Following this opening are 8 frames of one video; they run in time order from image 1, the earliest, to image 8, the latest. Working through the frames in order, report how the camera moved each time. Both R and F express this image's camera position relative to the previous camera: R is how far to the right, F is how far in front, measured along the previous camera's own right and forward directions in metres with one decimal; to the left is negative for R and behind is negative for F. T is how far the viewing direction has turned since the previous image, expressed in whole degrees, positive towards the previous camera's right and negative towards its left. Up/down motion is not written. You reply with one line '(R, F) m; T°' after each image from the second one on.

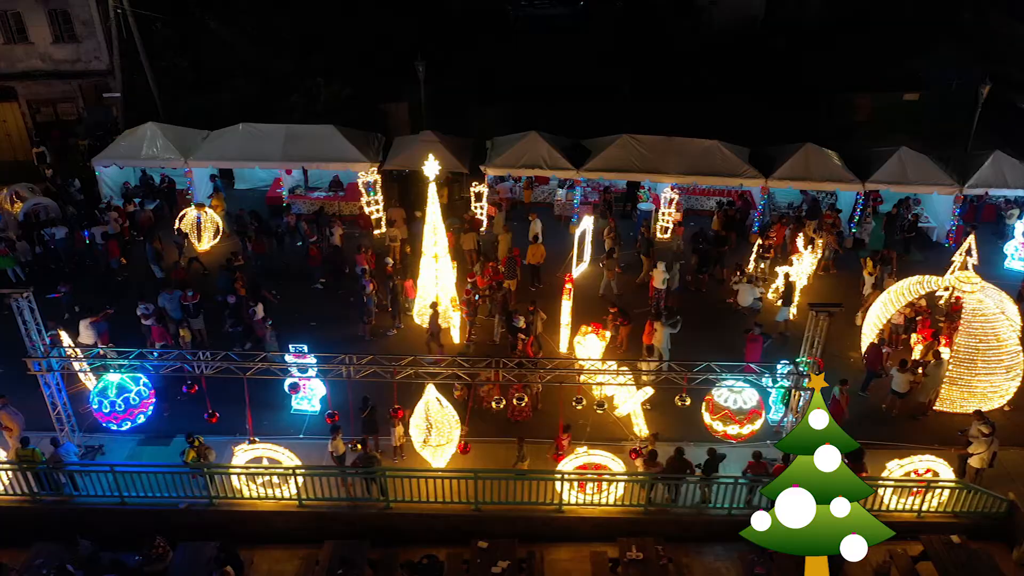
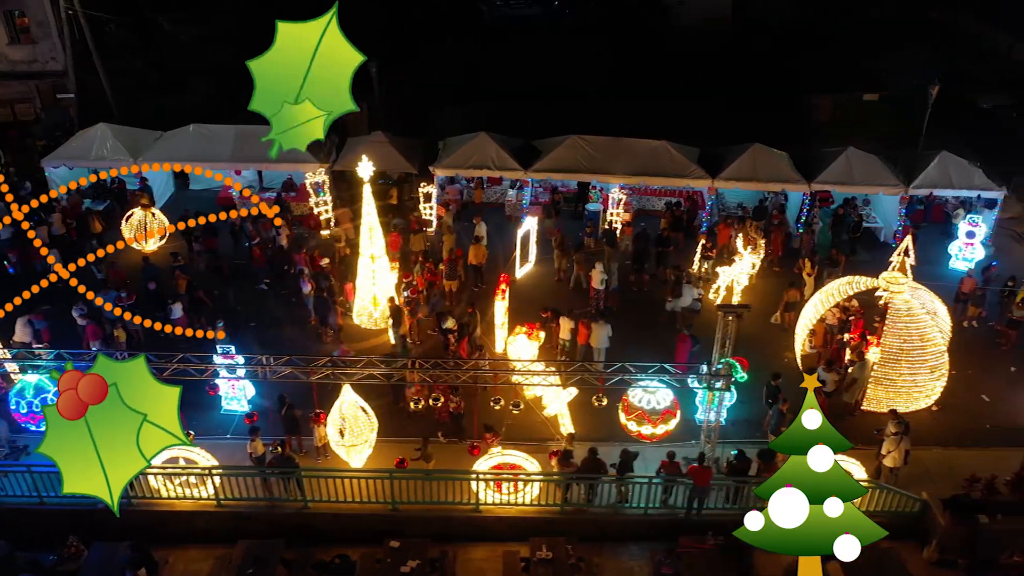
(+1.0, -0.1) m; 0°
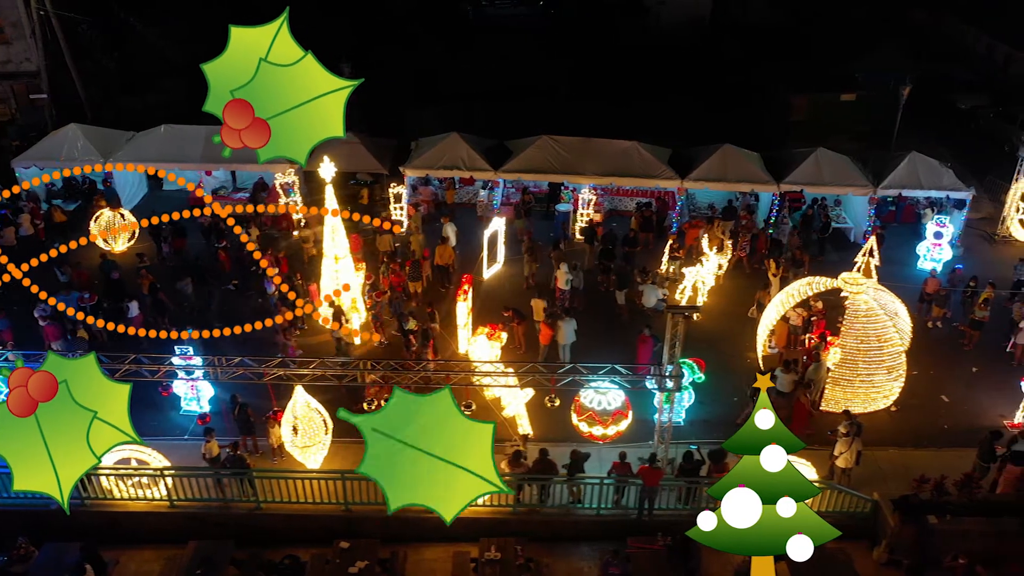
(+0.6, 0.0) m; 0°
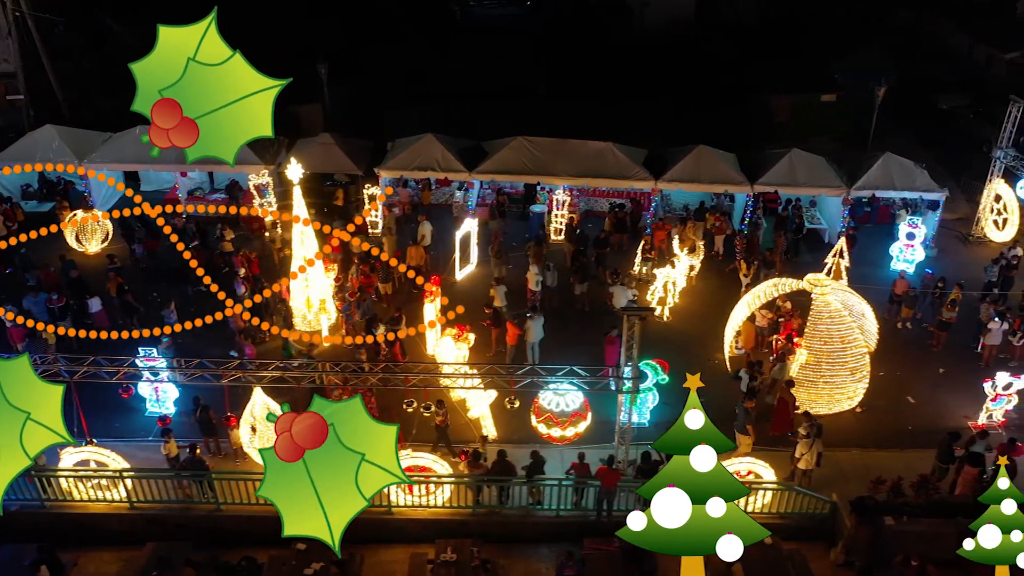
(+0.5, 0.0) m; 0°
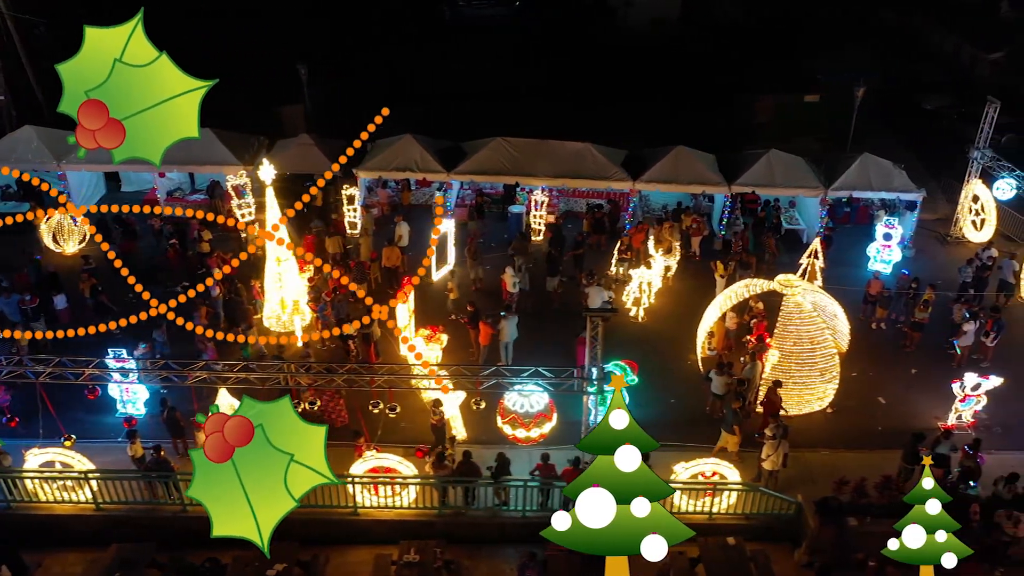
(+0.4, 0.0) m; 0°
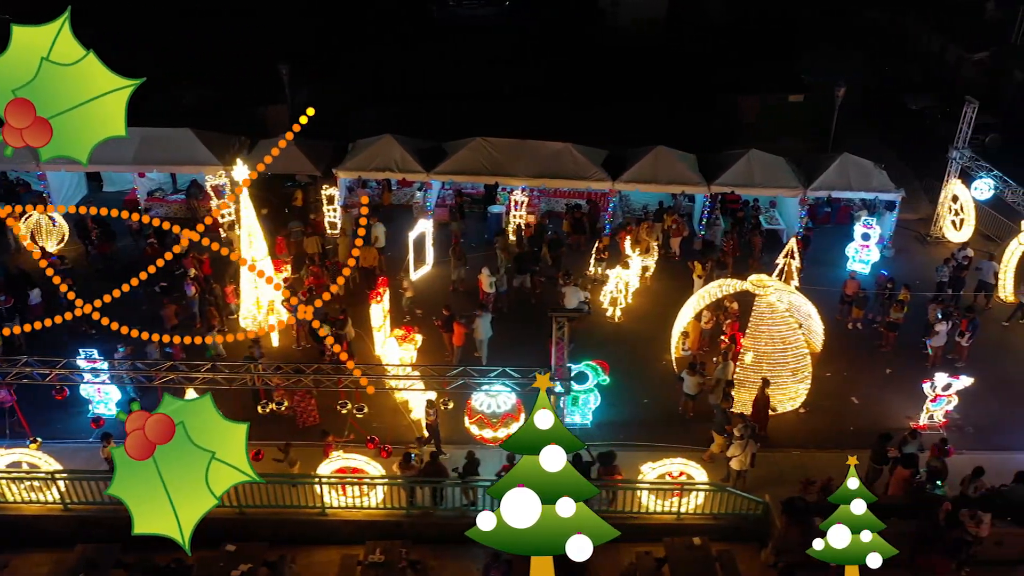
(+0.4, 0.0) m; 0°
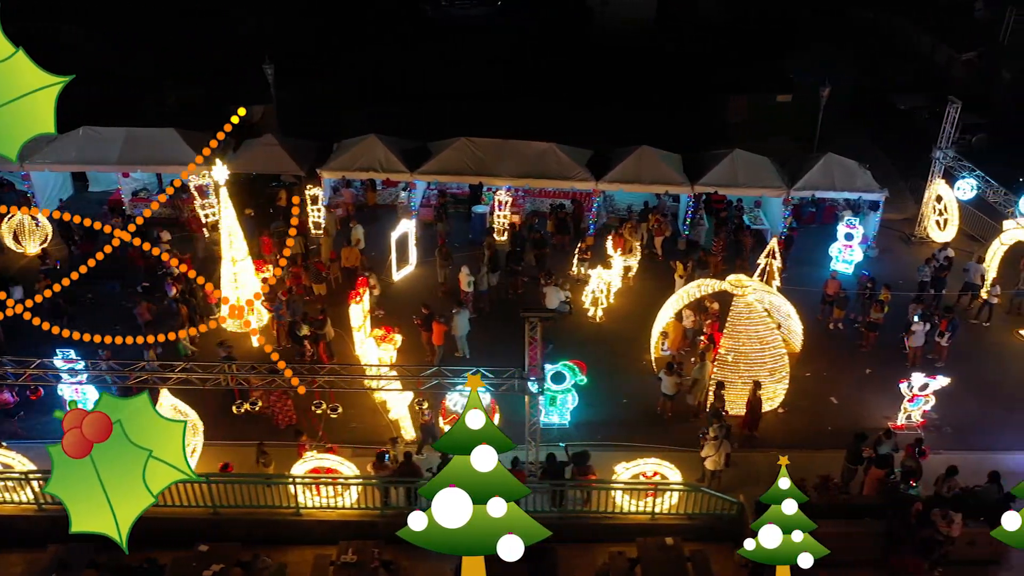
(+0.3, 0.0) m; 0°
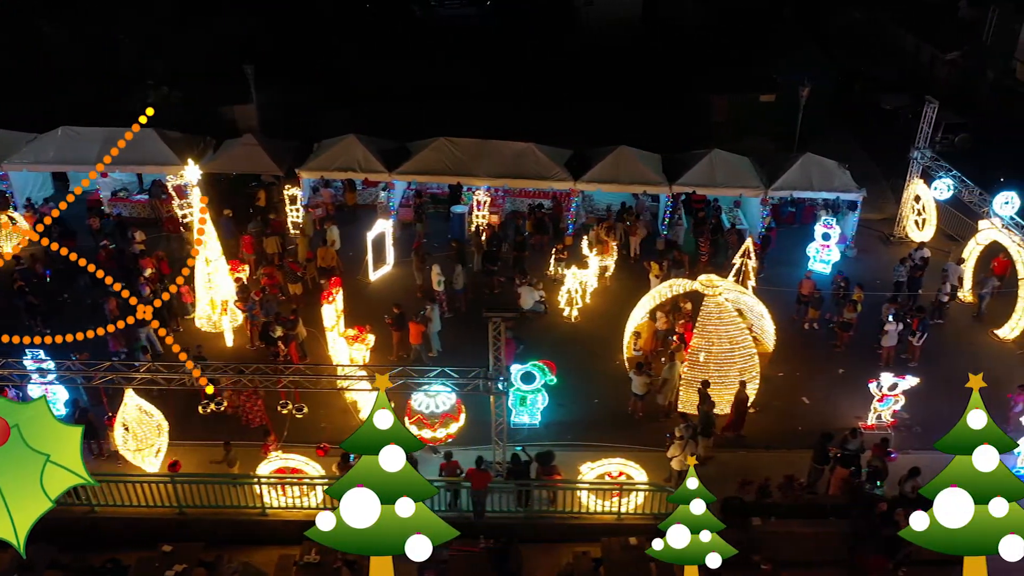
(+0.4, 0.0) m; 0°
